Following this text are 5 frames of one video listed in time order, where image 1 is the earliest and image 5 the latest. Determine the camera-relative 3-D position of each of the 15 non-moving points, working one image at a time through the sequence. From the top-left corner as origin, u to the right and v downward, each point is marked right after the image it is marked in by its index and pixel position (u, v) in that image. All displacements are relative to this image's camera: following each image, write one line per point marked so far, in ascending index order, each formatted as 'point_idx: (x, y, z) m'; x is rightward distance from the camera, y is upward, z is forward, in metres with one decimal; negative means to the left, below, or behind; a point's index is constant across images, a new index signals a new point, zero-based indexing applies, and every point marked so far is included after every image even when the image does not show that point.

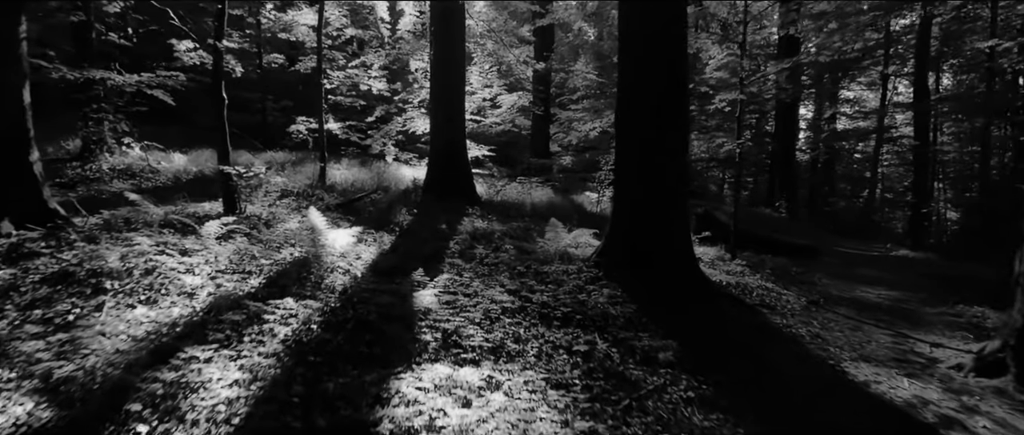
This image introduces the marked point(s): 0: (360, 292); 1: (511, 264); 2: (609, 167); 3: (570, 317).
0: (-1.1, -0.5, +5.1) m
1: (0.0, -0.5, +7.0) m
2: (+2.1, +1.1, +15.6) m
3: (+0.4, -0.8, +5.3) m
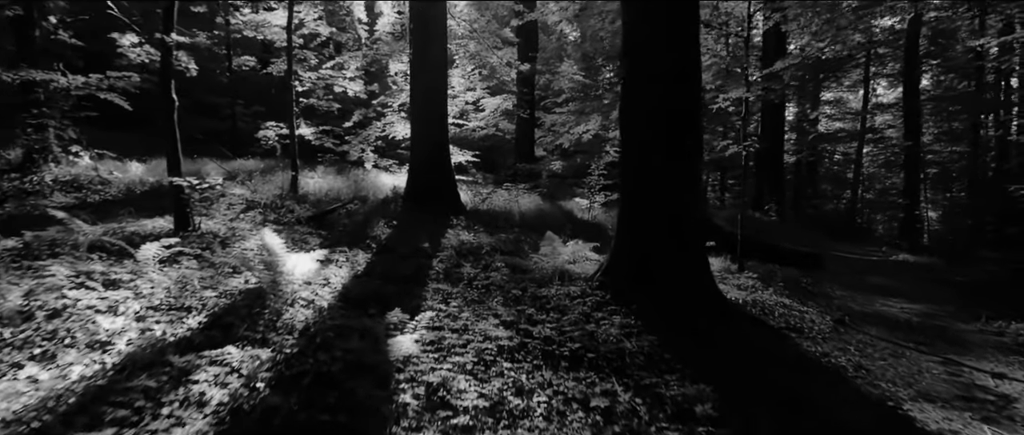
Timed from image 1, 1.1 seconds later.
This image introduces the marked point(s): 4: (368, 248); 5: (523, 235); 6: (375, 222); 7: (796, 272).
0: (-1.1, -0.7, +4.2) m
1: (-0.1, -0.6, +6.1) m
2: (+1.8, +1.0, +14.8) m
3: (+0.4, -0.9, +4.4) m
4: (-1.6, -0.3, +7.6) m
5: (+0.2, -0.3, +10.3) m
6: (-1.9, -0.1, +9.6) m
7: (+4.6, -0.9, +11.1) m
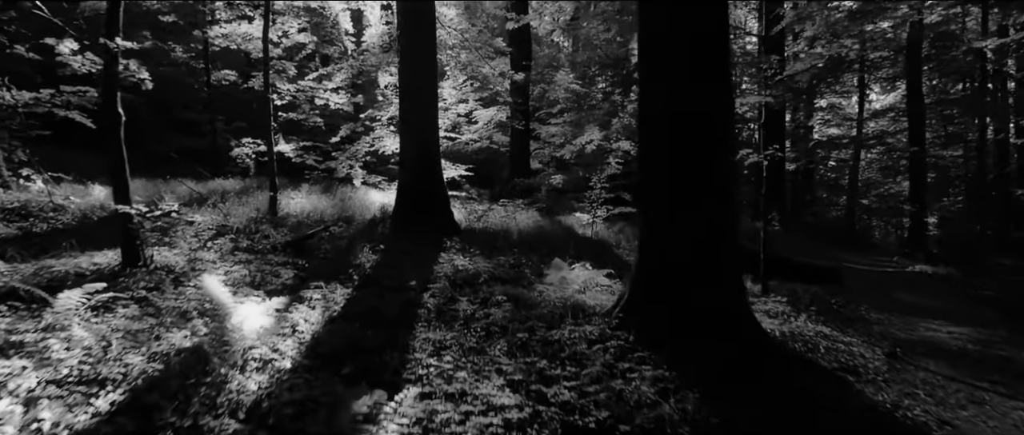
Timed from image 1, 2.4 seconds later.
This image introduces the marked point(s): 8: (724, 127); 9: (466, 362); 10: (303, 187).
0: (-1.1, -0.9, +3.2) m
1: (0.0, -0.8, +5.1) m
2: (+1.8, +0.6, +13.9) m
3: (+0.5, -1.0, +3.5) m
4: (-1.6, -0.6, +6.7) m
5: (+0.1, -0.5, +9.4) m
6: (-1.9, -0.4, +8.7) m
7: (+4.5, -1.1, +10.2) m
8: (+1.5, +0.7, +5.1) m
9: (-0.3, -0.9, +4.3) m
10: (-4.7, +0.7, +15.6) m
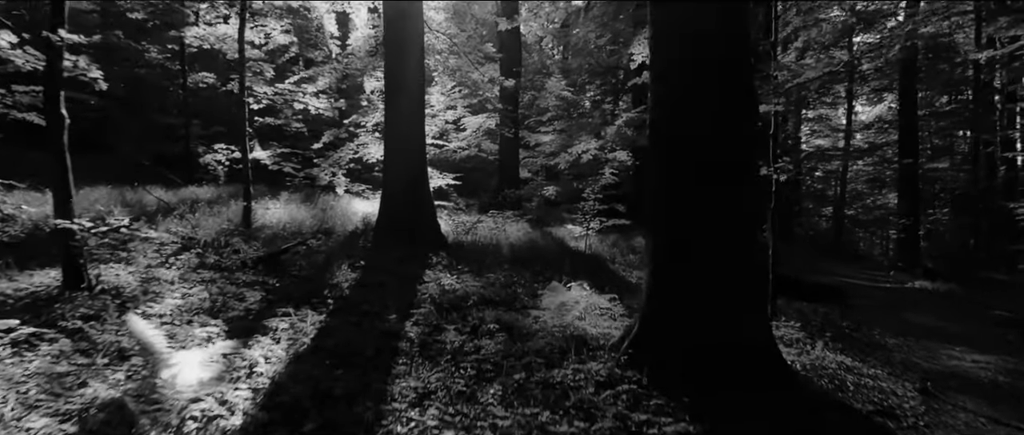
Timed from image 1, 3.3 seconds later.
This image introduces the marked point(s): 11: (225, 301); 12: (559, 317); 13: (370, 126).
0: (-1.1, -1.0, +2.5) m
1: (-0.1, -1.0, +4.5) m
2: (+1.6, +0.4, +13.3) m
3: (+0.5, -1.2, +2.8) m
4: (-1.6, -0.7, +6.0) m
5: (0.0, -0.7, +8.7) m
6: (-2.0, -0.5, +8.0) m
7: (+4.4, -1.3, +9.6) m
8: (+1.5, +0.5, +4.5) m
9: (-0.3, -1.0, +3.7) m
10: (-4.9, +0.5, +14.9) m
11: (-2.4, -0.7, +5.7) m
12: (+0.4, -0.9, +6.0) m
13: (-3.1, +2.0, +15.0) m
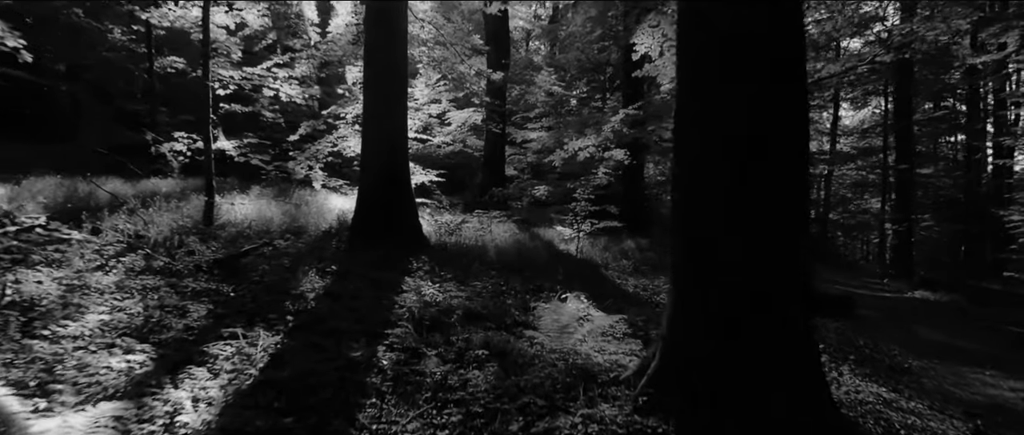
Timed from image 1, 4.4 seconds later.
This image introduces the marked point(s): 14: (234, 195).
0: (-1.0, -1.0, +1.6) m
1: (-0.1, -1.0, +3.6) m
2: (+1.4, +0.4, +12.4) m
3: (+0.5, -1.2, +2.0) m
4: (-1.7, -0.8, +5.1) m
5: (-0.1, -0.8, +7.8) m
6: (-2.1, -0.5, +7.1) m
7: (+4.3, -1.4, +8.8) m
8: (+1.5, +0.5, +3.7) m
9: (-0.3, -1.1, +2.8) m
10: (-5.2, +0.6, +13.9) m
11: (-2.4, -0.7, +4.8) m
12: (+0.3, -0.9, +5.1) m
13: (-3.3, +2.0, +14.0) m
14: (-5.1, +0.4, +12.7) m
